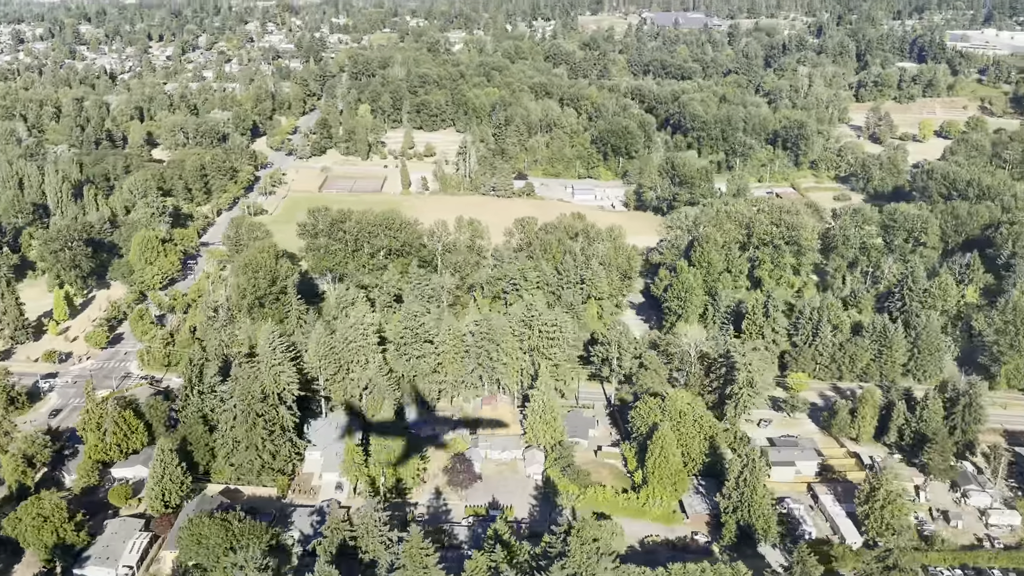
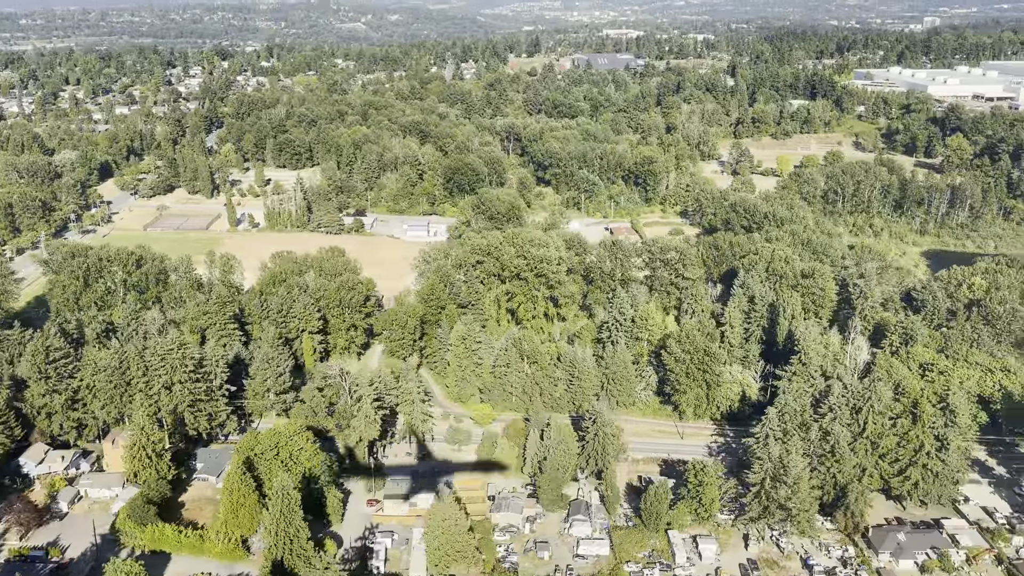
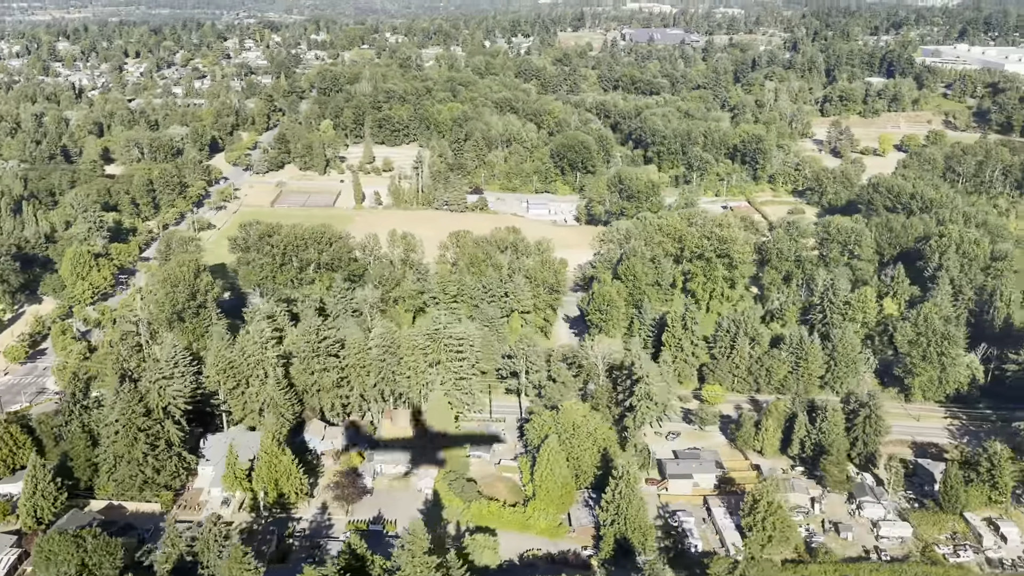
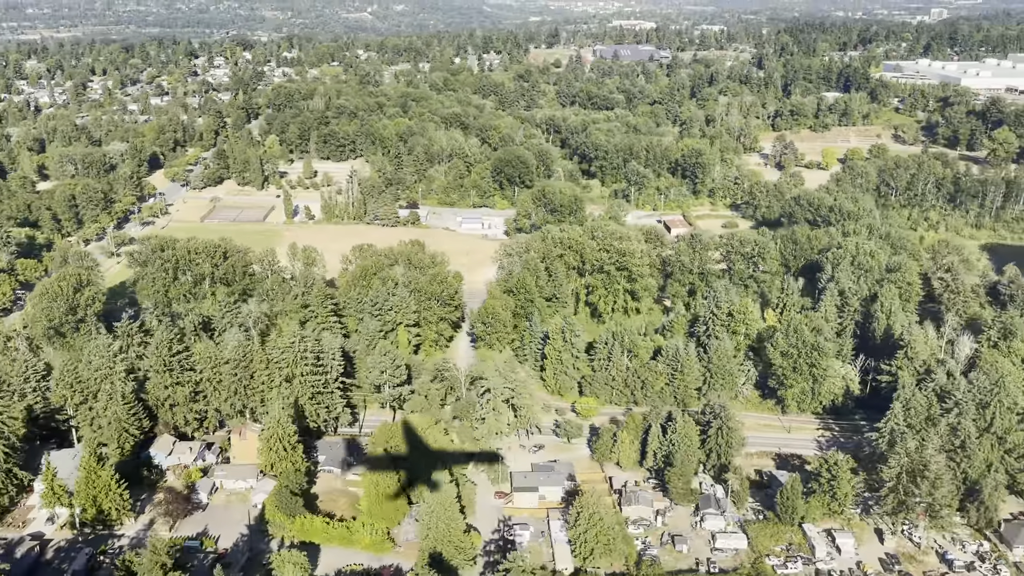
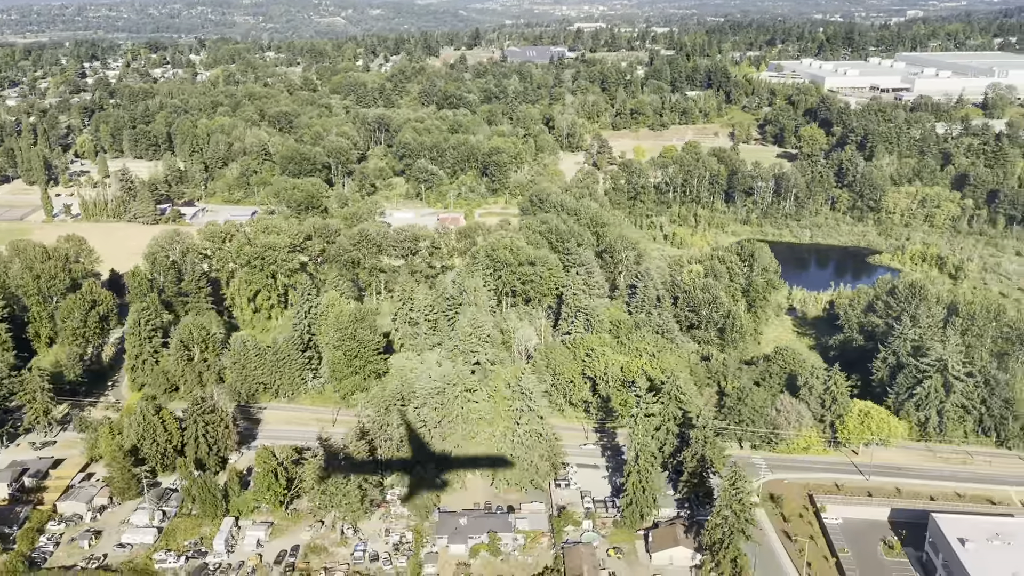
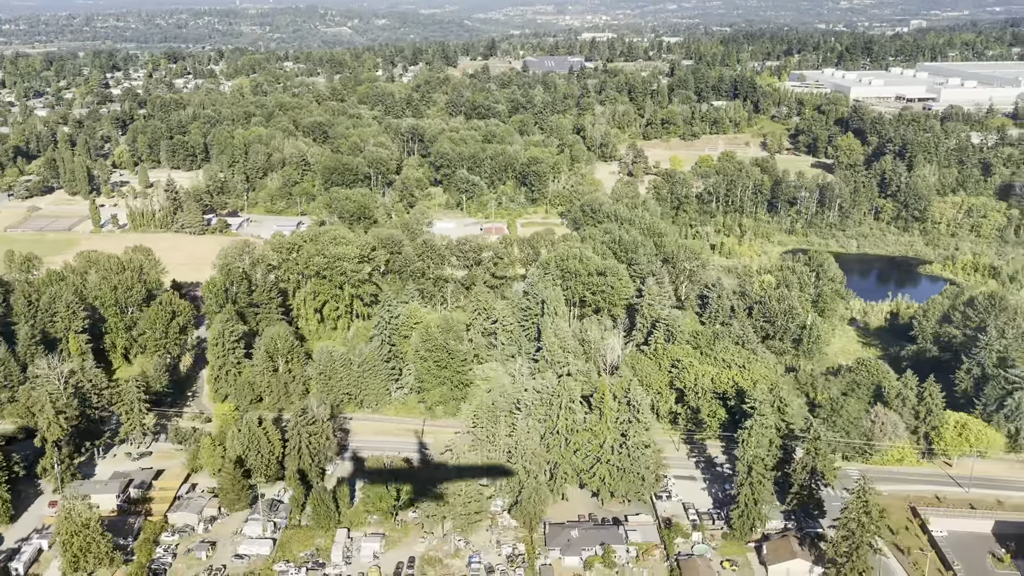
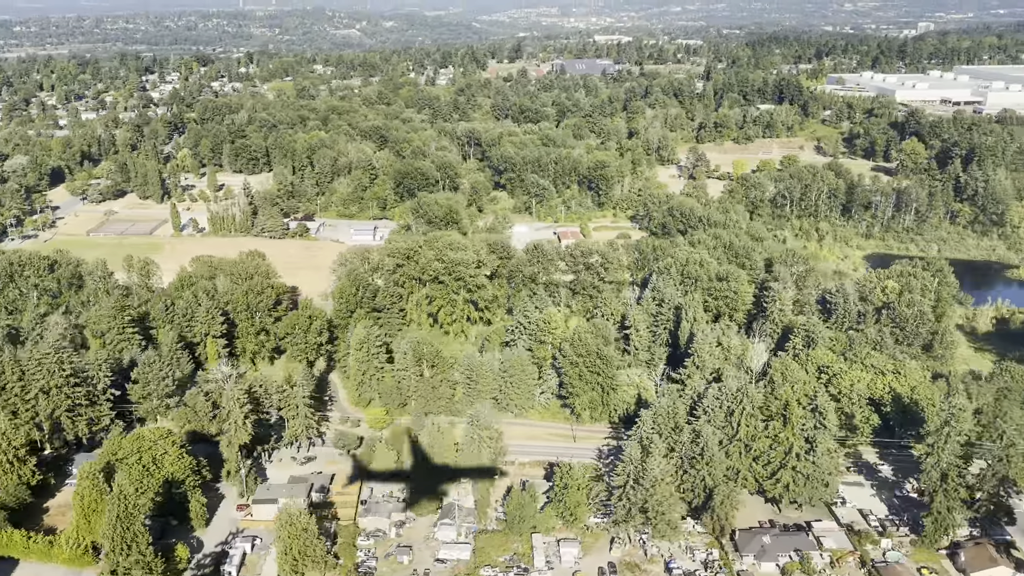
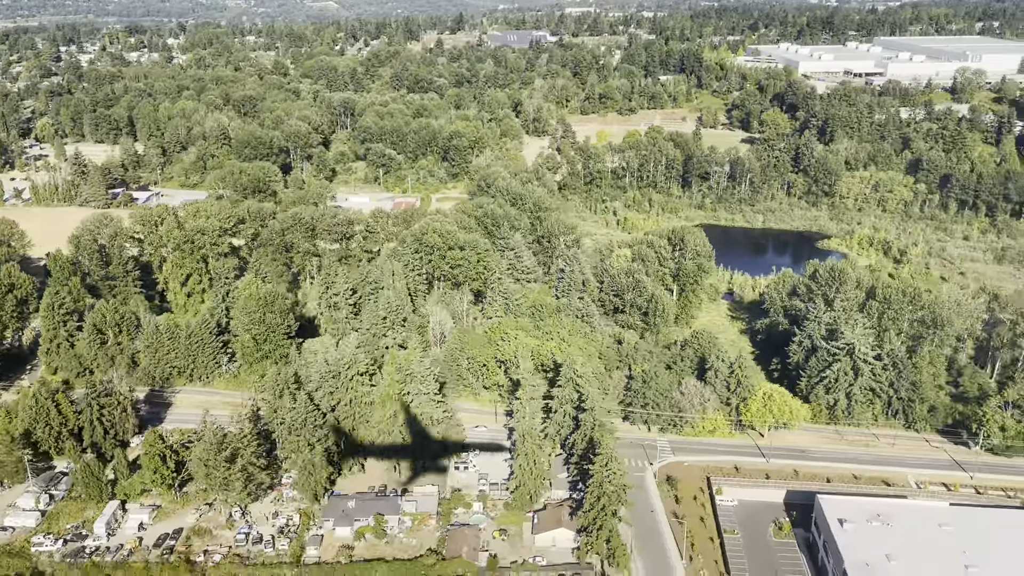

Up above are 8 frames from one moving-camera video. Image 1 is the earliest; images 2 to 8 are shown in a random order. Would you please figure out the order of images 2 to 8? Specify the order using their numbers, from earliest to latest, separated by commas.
3, 4, 2, 7, 6, 5, 8
